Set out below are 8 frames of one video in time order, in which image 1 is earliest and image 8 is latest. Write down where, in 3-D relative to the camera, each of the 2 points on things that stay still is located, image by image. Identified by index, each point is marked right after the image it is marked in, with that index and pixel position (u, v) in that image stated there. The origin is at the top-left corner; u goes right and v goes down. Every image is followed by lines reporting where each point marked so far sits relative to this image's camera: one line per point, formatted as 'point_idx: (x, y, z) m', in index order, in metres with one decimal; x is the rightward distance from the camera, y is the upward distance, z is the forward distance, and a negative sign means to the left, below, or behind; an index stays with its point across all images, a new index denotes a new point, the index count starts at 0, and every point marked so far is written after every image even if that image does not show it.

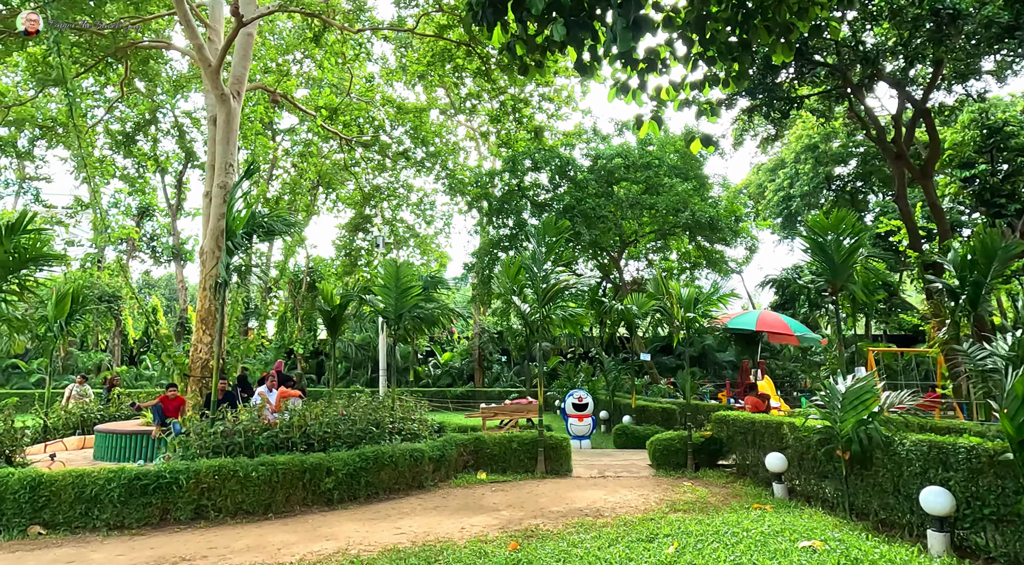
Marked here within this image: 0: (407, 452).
0: (-0.9, -1.4, +5.5) m
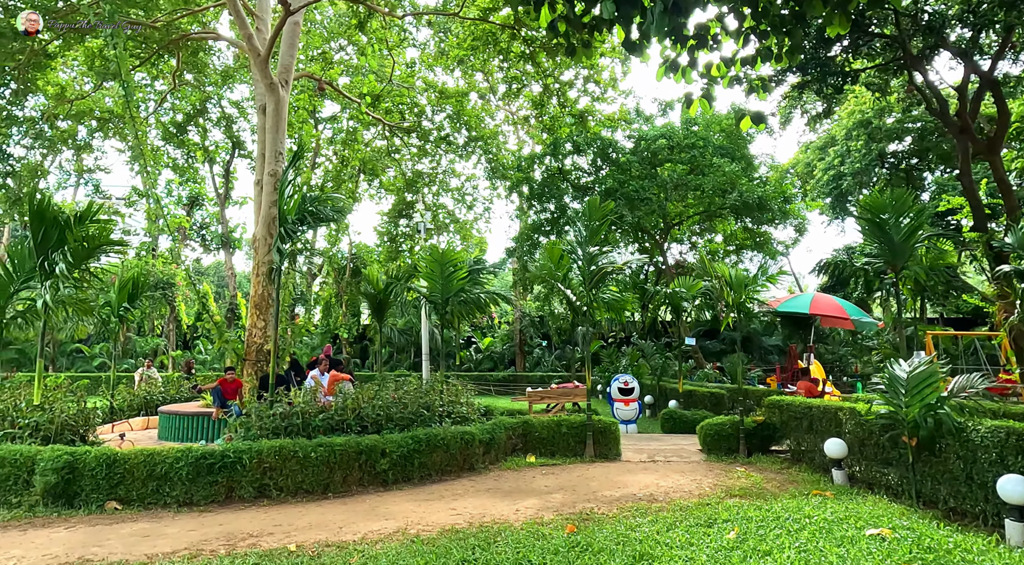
0: (-0.5, -1.3, +5.6) m
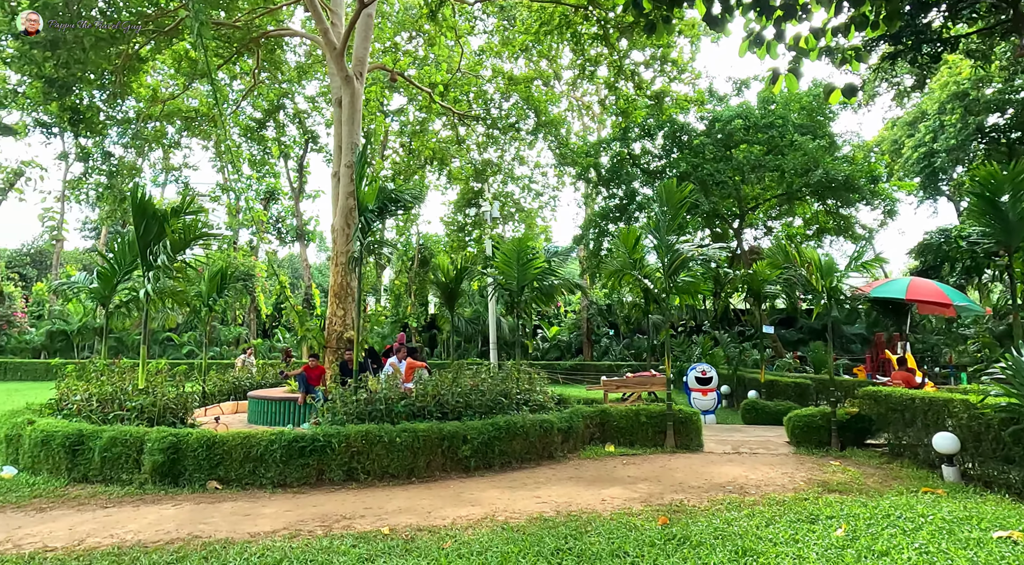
0: (+0.2, -1.2, +5.6) m
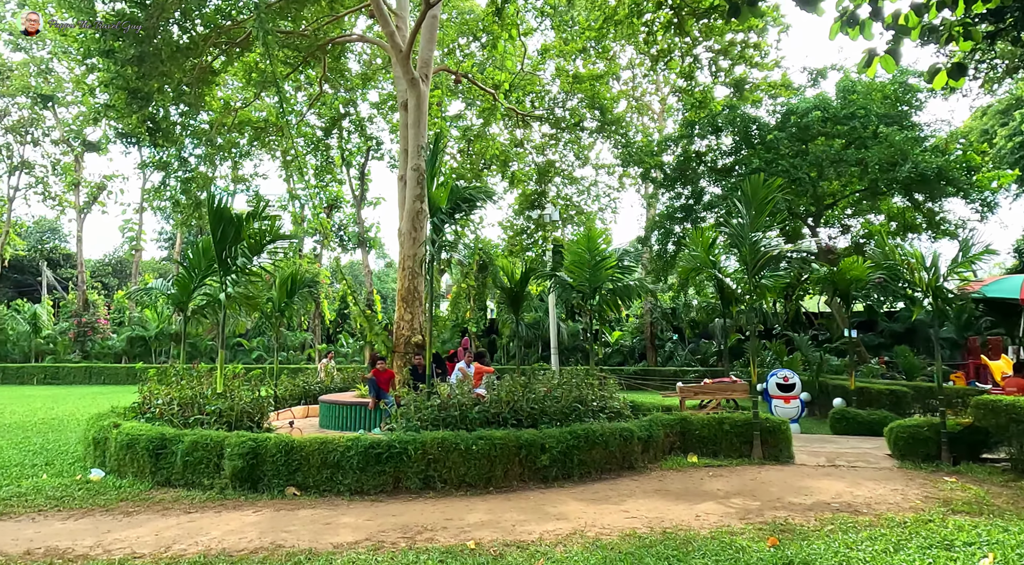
0: (+0.9, -1.2, +5.4) m
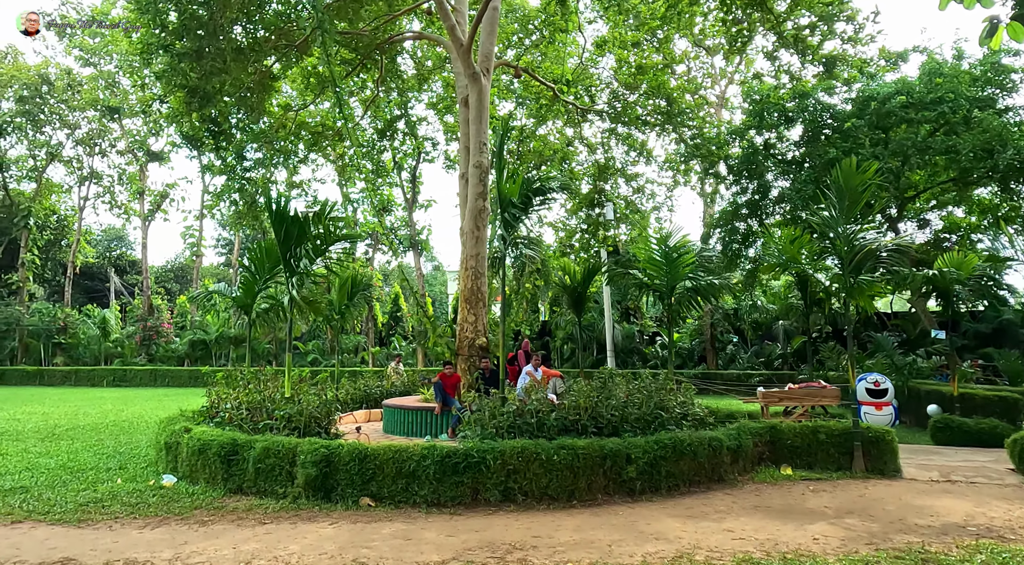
0: (+1.5, -1.2, +5.0) m
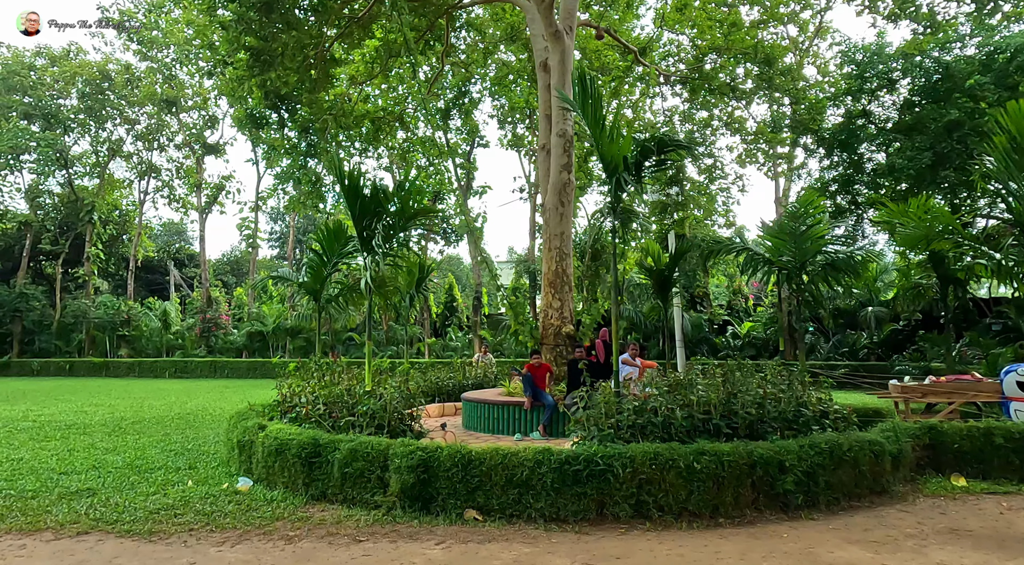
0: (+2.3, -1.0, +4.2) m
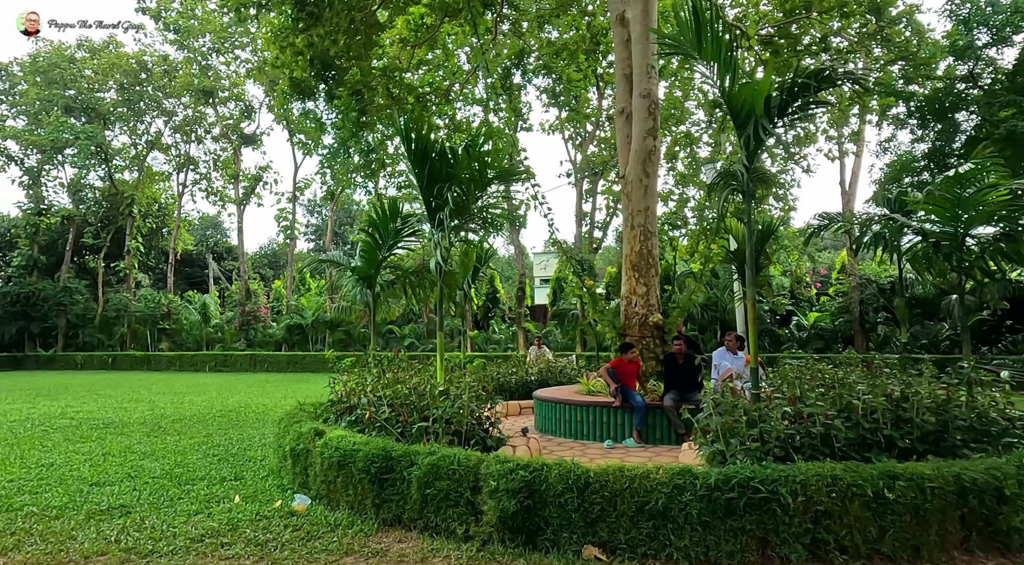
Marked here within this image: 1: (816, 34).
0: (+2.9, -0.9, +3.2) m
1: (+4.2, +3.3, +9.1) m
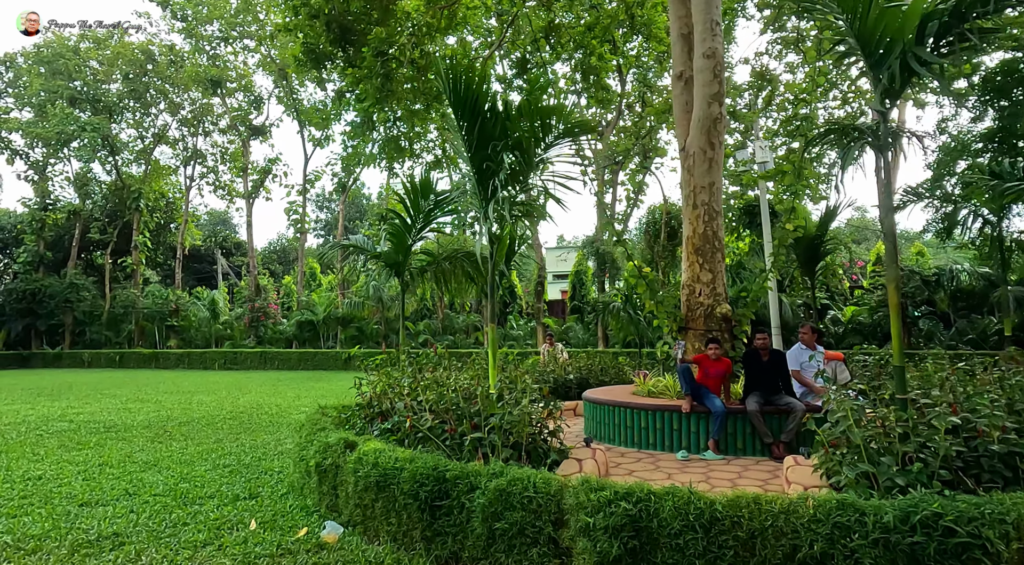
0: (+3.2, -0.8, +2.4) m
1: (+4.6, +3.5, +8.3) m
